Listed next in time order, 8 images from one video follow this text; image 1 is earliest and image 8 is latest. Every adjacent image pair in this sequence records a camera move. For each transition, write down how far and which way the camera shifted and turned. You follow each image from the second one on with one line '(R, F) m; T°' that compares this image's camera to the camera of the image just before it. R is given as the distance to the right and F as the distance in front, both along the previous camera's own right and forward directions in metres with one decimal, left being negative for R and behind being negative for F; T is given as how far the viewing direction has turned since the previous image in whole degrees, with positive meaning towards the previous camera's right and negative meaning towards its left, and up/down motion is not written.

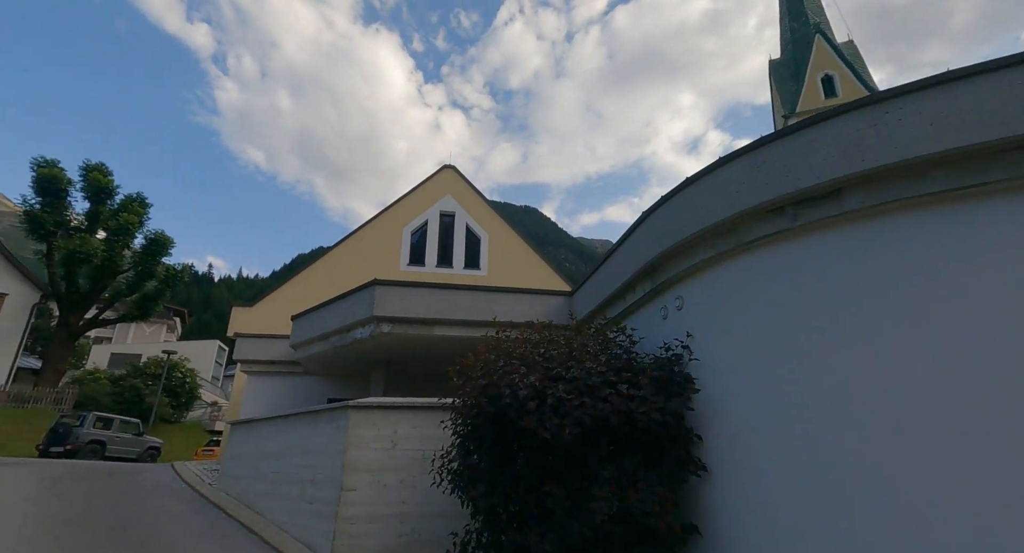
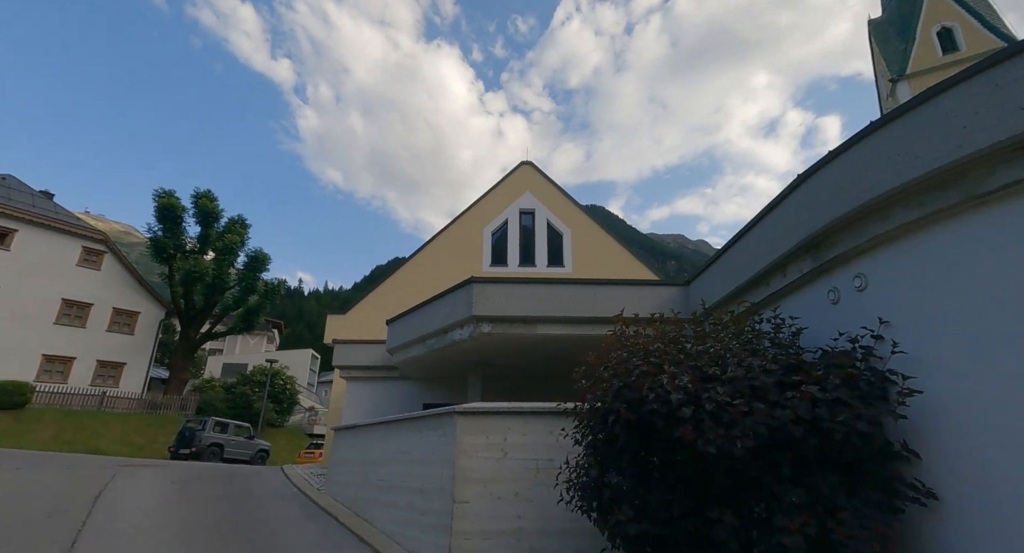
(-0.4, +0.4) m; -9°
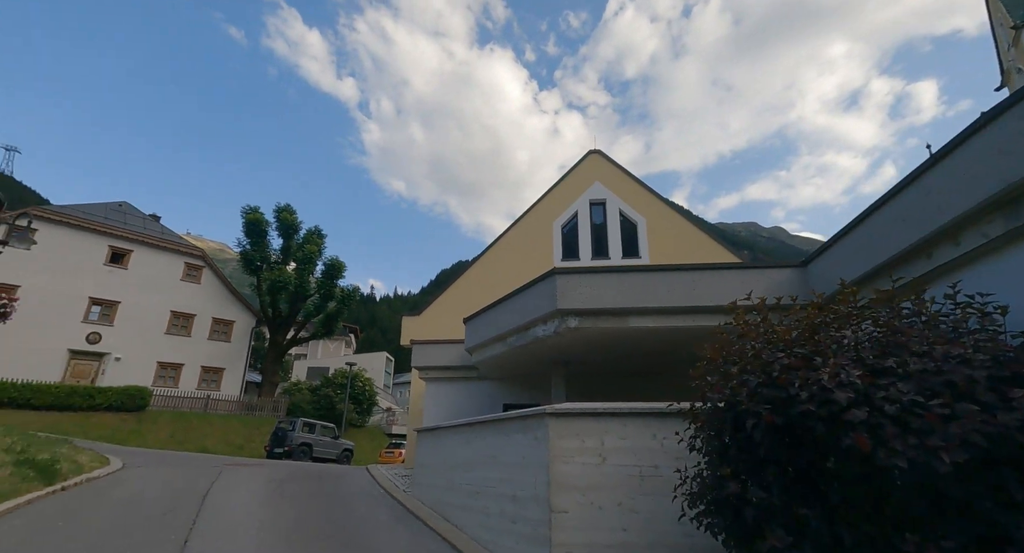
(-0.2, +0.4) m; -8°
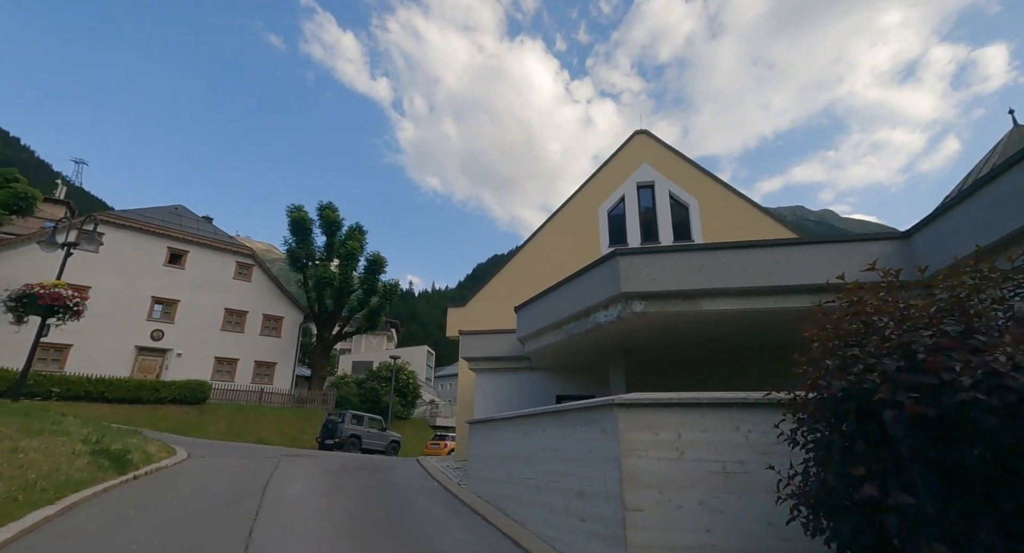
(-0.2, +0.3) m; -4°
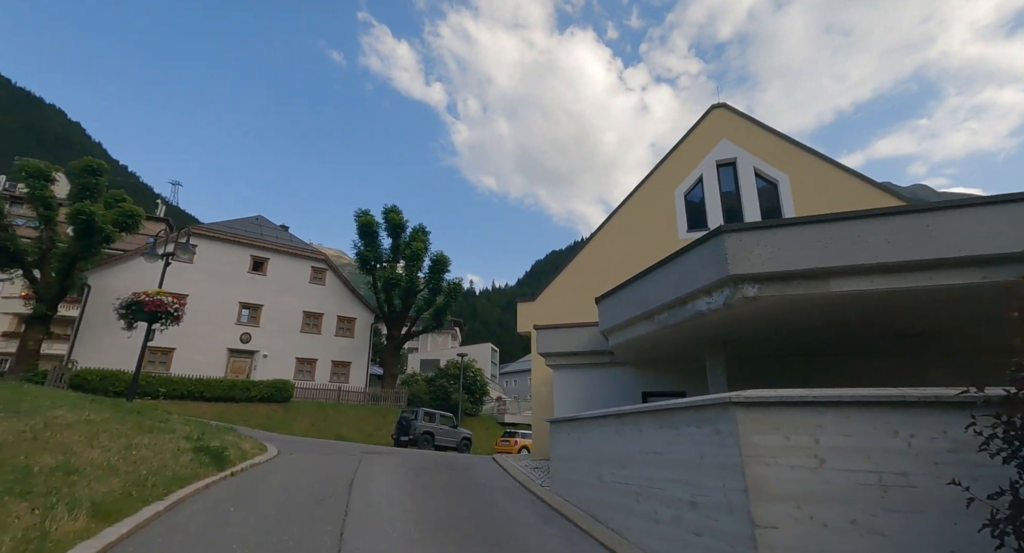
(-0.3, +0.4) m; -7°
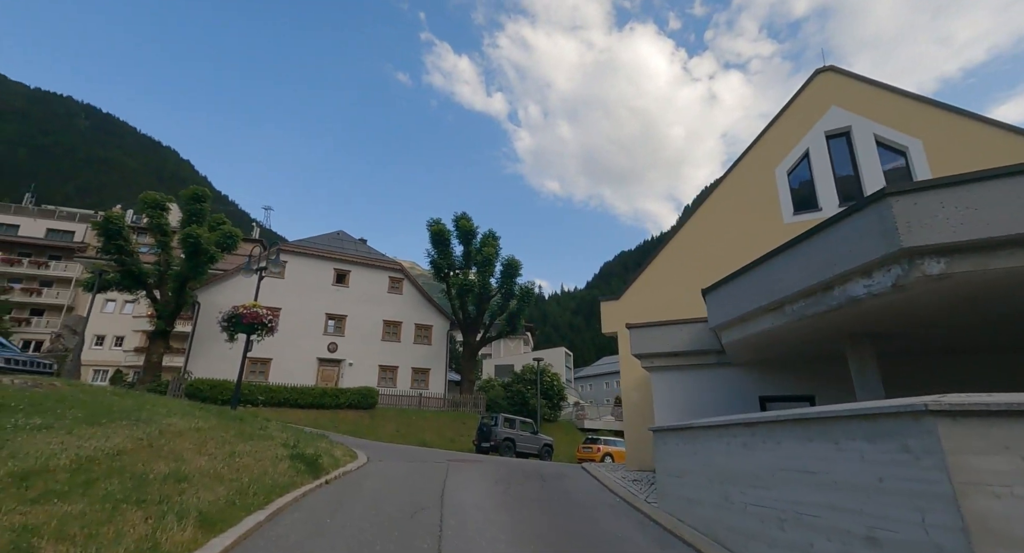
(-0.3, +0.5) m; -8°
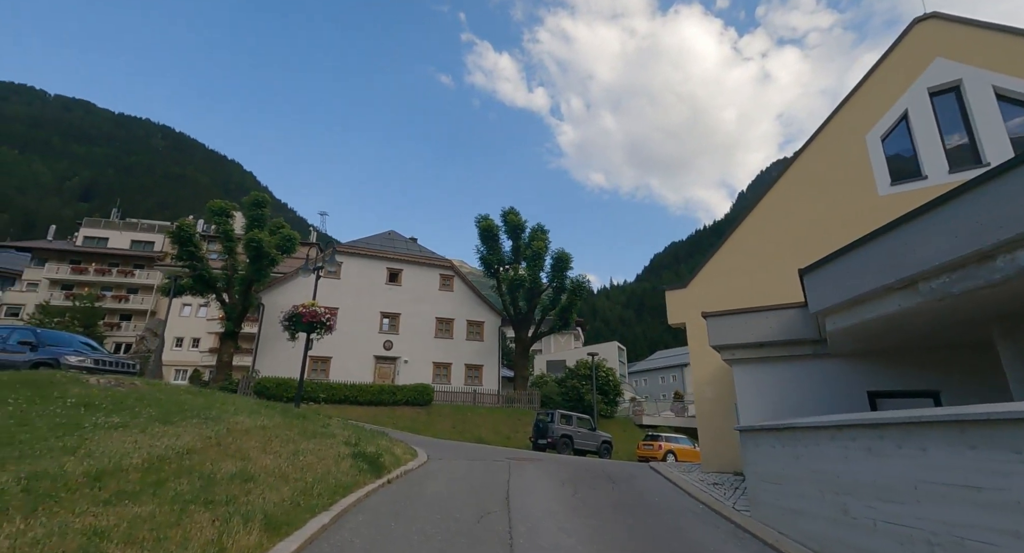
(-0.2, +0.5) m; -6°
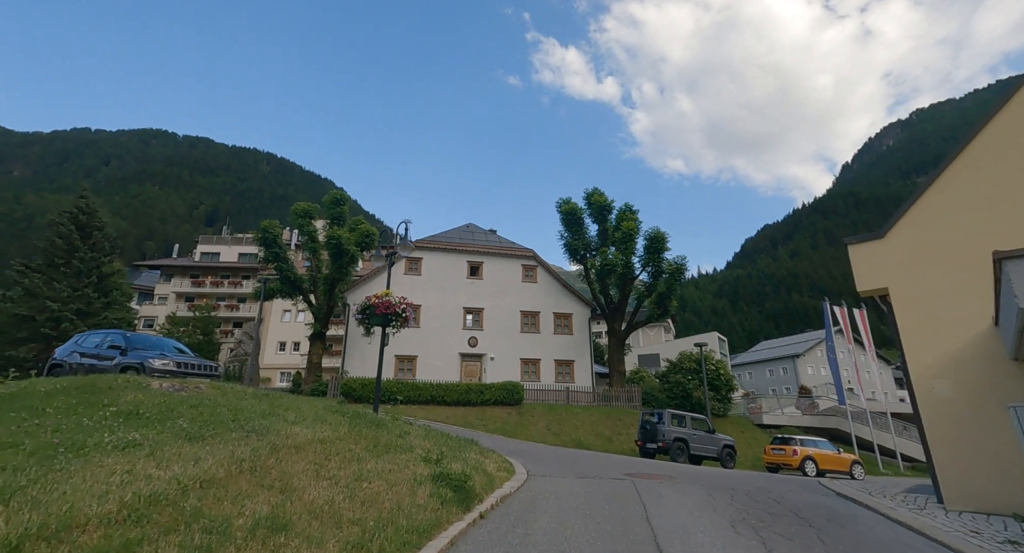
(-0.7, +2.7) m; -10°
